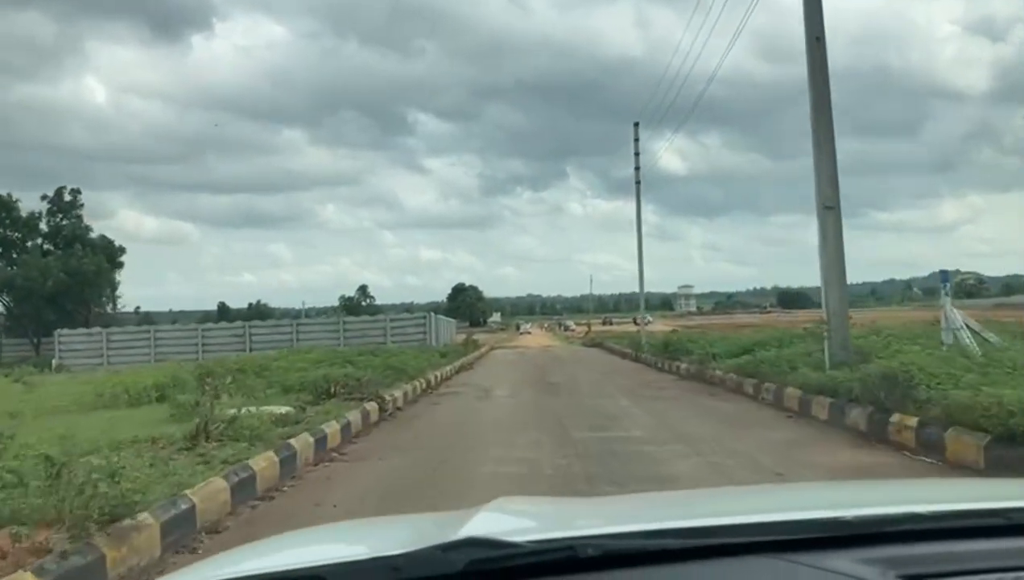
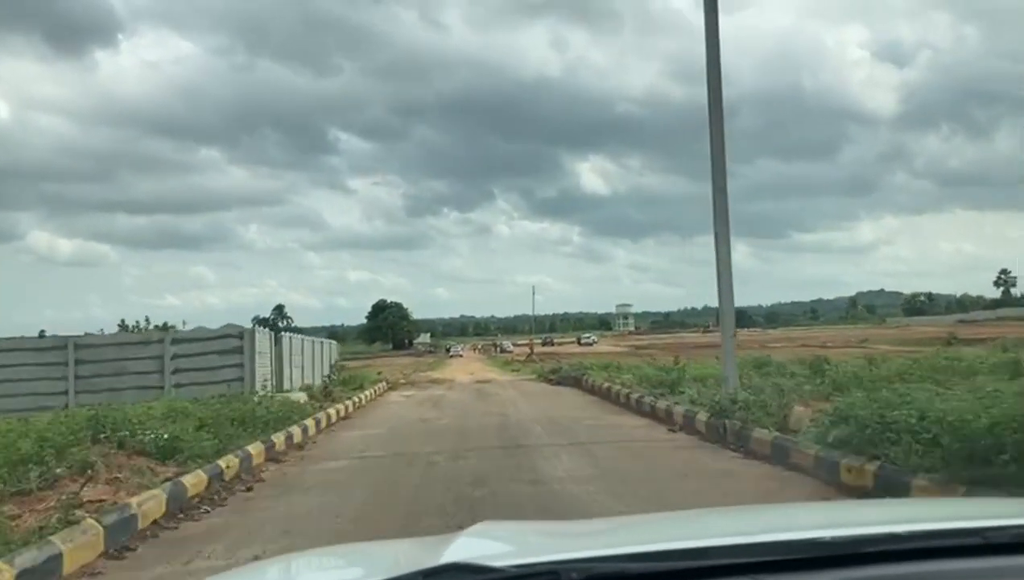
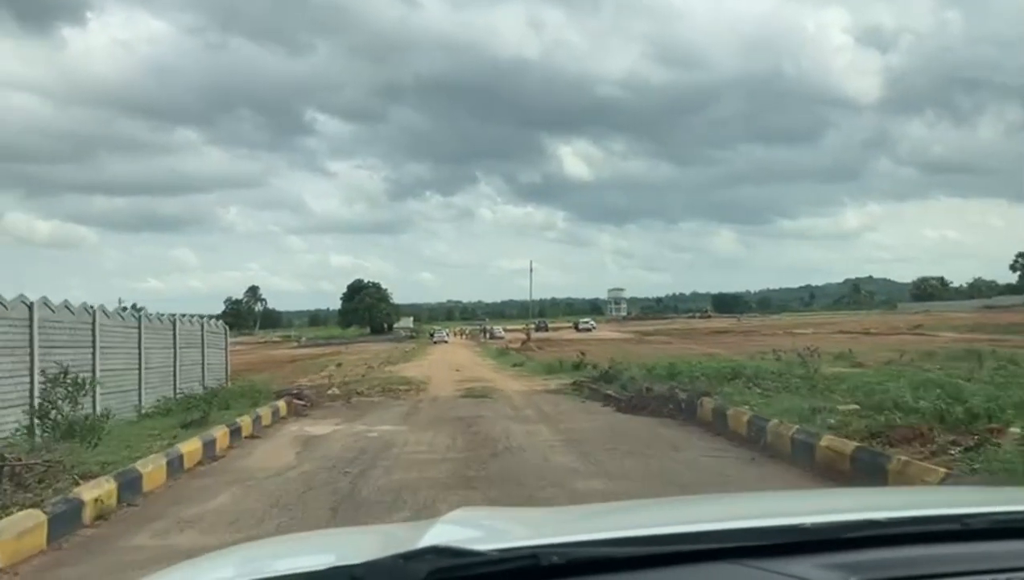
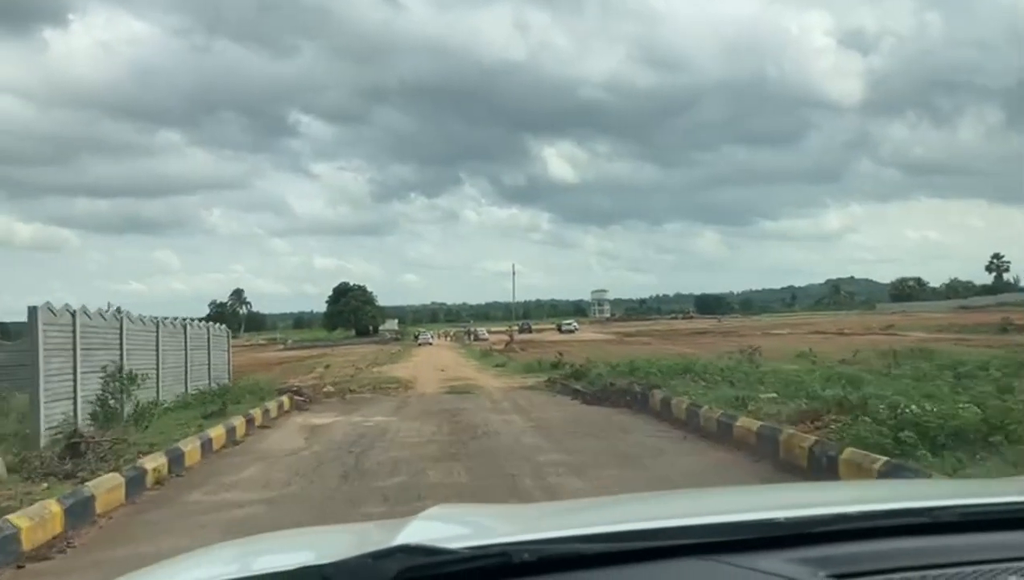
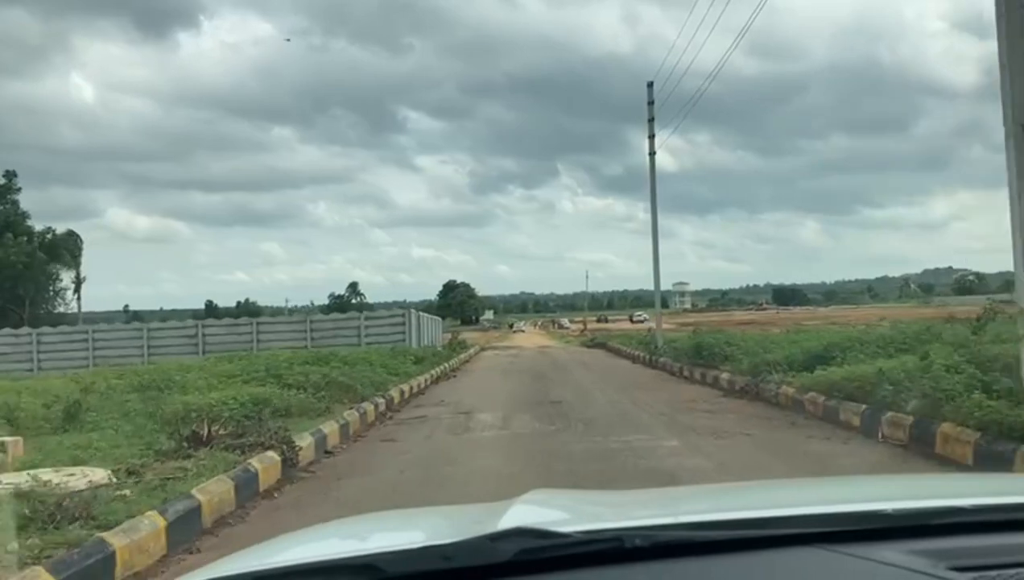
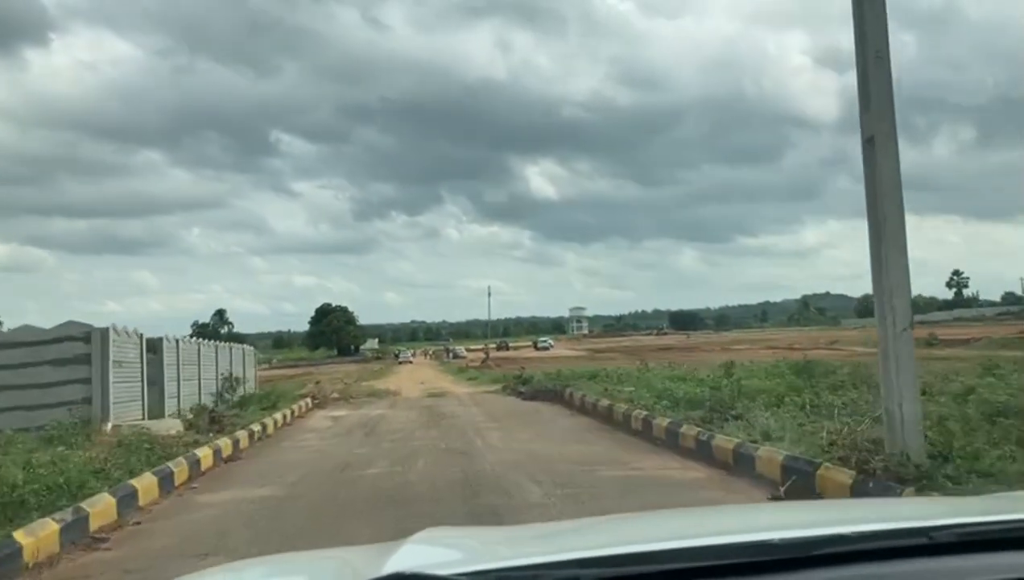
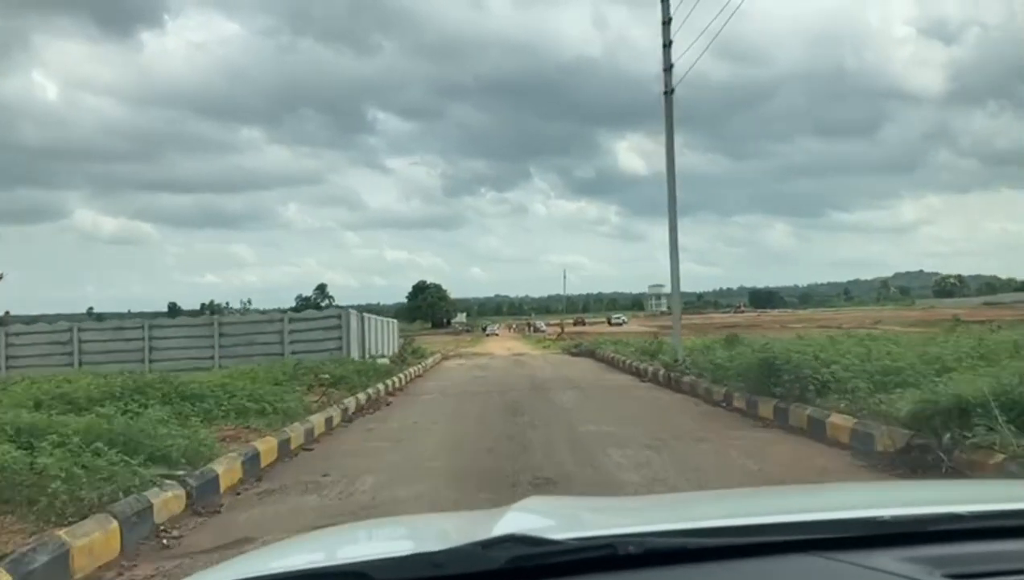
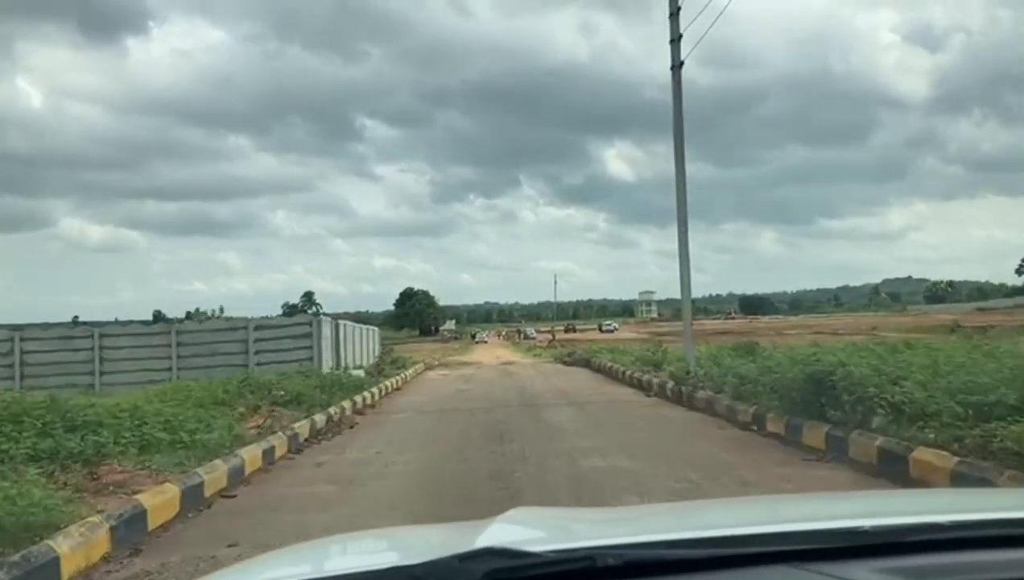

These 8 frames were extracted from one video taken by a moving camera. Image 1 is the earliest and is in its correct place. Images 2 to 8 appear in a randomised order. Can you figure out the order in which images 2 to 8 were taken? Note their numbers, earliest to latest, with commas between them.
5, 7, 8, 2, 6, 4, 3
